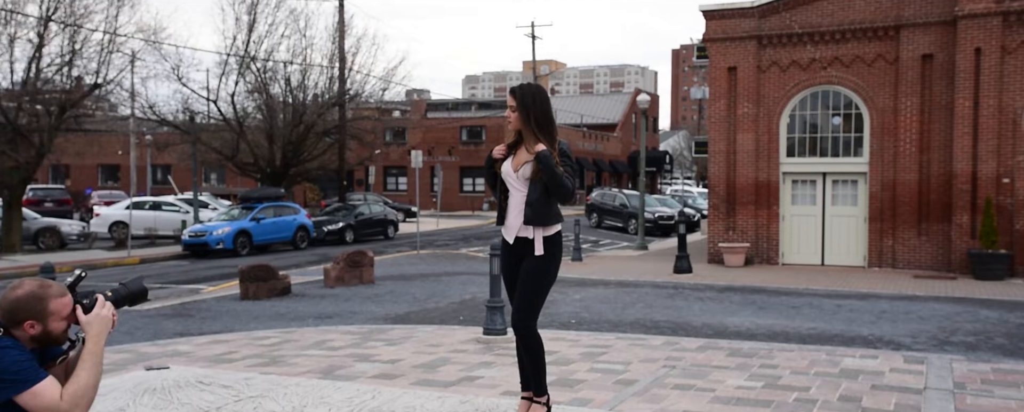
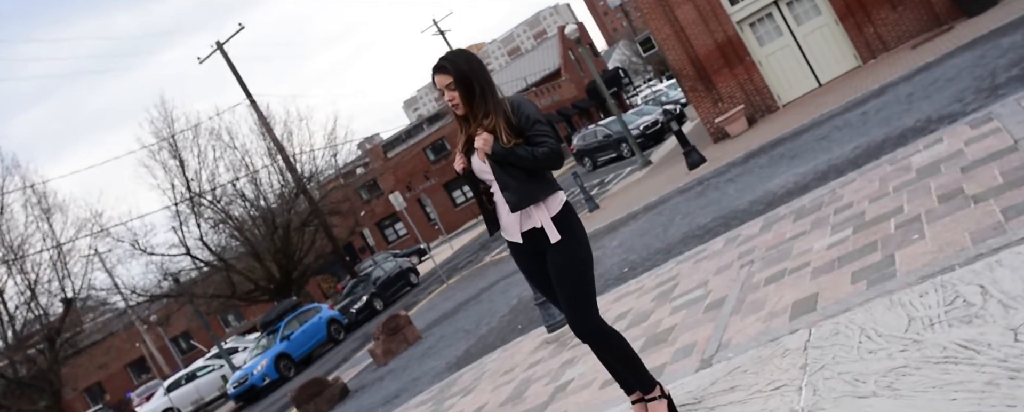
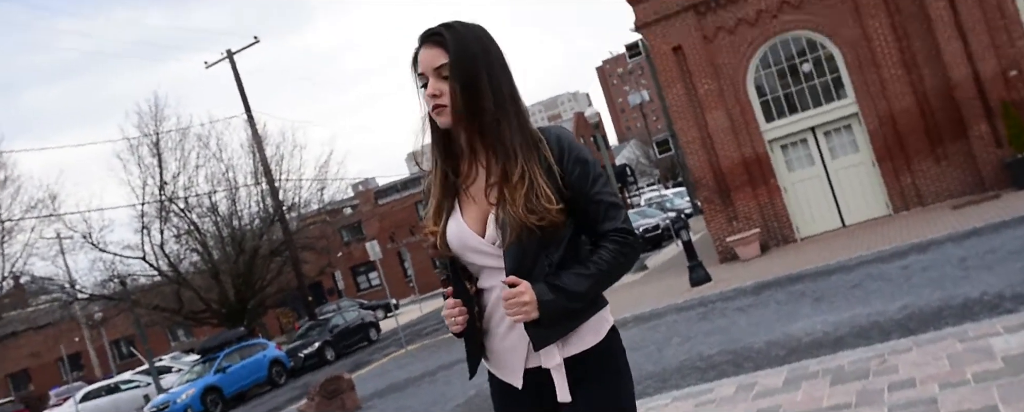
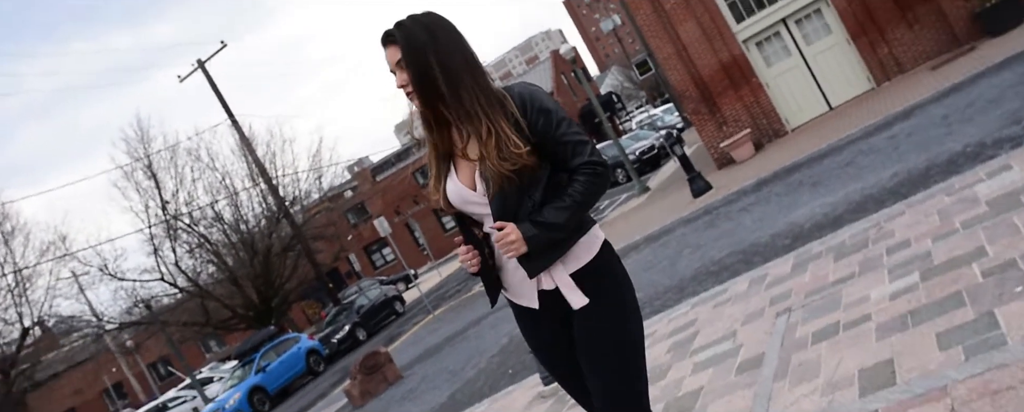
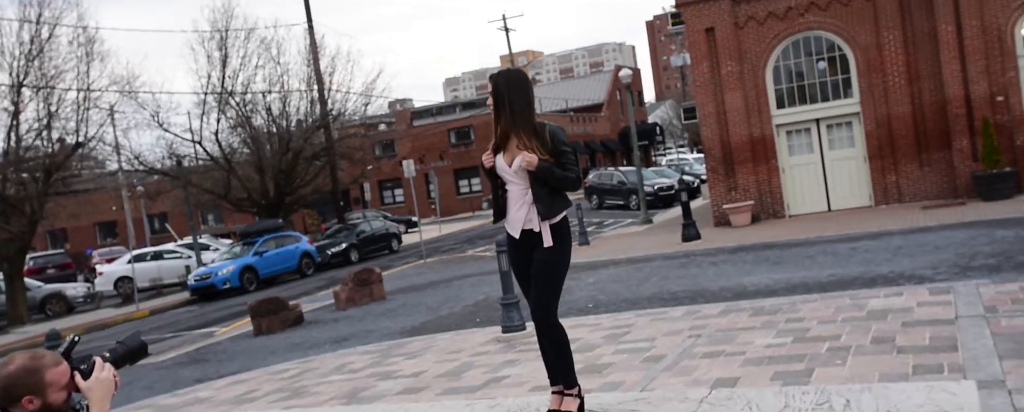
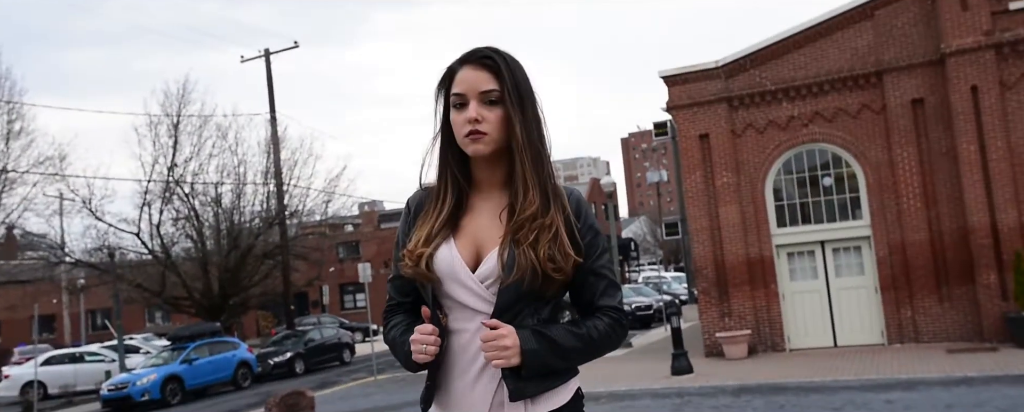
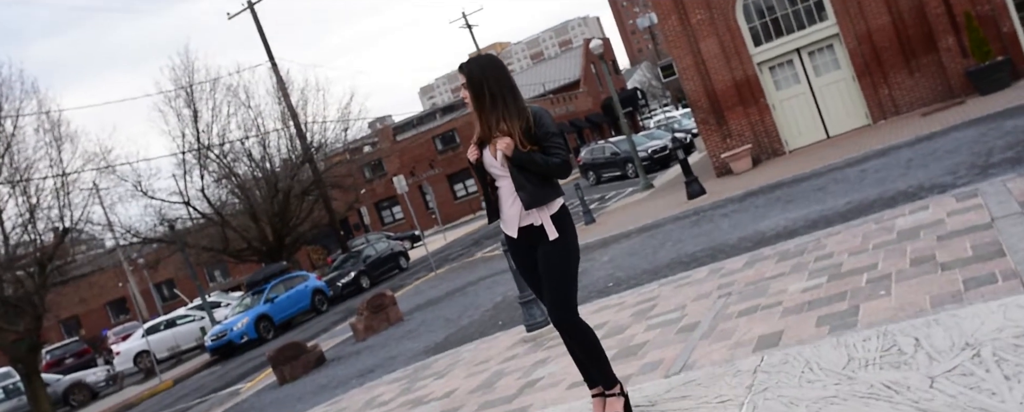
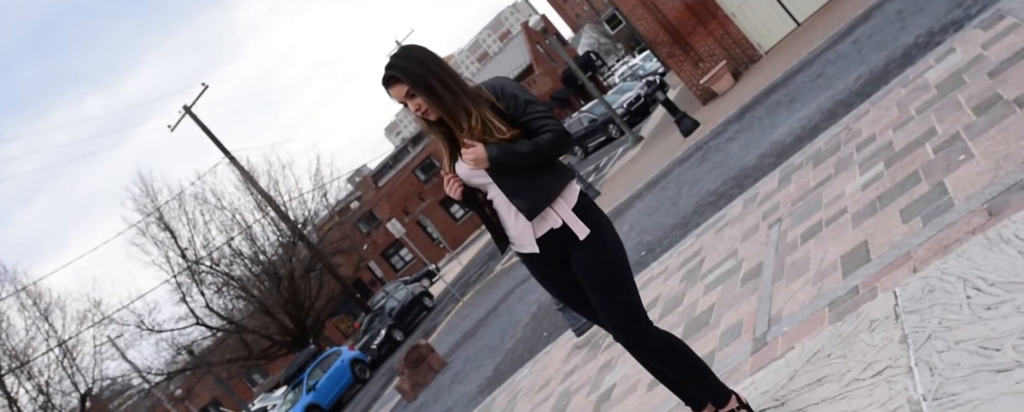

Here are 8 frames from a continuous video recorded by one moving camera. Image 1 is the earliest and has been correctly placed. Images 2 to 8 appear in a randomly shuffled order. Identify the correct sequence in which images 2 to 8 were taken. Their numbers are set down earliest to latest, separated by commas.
5, 7, 2, 8, 4, 3, 6
